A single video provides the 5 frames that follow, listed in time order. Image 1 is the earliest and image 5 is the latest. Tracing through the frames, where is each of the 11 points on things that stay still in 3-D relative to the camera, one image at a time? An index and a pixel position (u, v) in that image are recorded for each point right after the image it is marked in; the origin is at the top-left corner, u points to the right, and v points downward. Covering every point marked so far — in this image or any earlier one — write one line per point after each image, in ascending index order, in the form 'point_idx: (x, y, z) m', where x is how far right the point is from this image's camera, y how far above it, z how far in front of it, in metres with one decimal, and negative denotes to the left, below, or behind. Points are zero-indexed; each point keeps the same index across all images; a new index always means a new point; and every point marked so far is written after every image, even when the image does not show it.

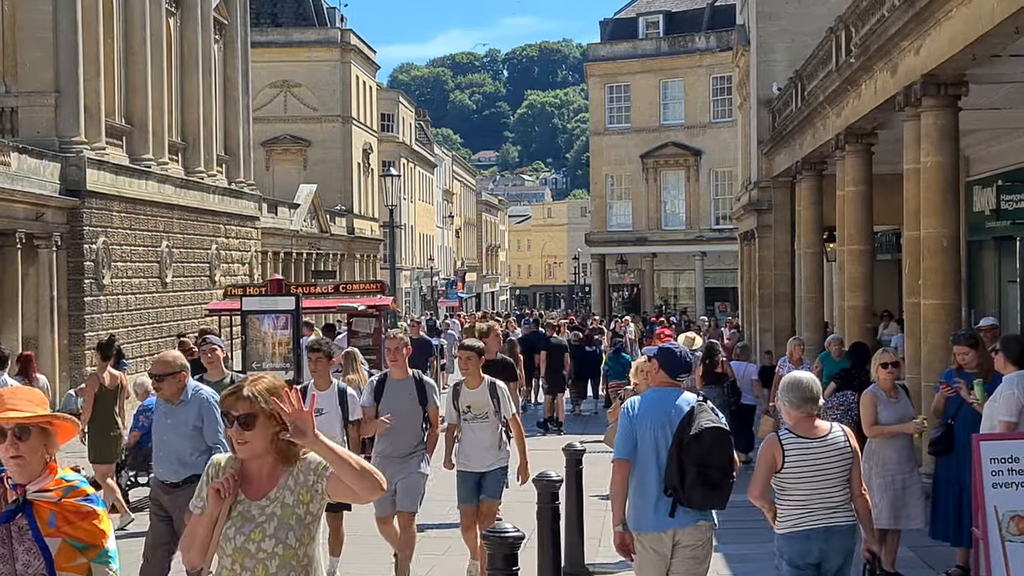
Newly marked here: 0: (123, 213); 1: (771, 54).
0: (-5.5, +1.1, +15.5) m
1: (+4.2, +3.8, +17.6) m
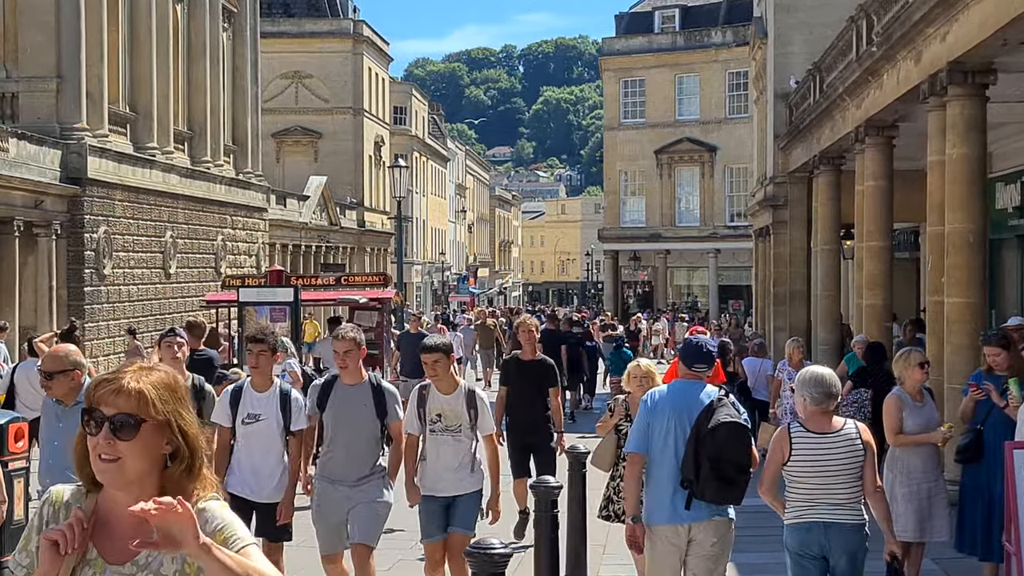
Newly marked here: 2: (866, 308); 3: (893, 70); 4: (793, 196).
0: (-5.4, +1.2, +15.2) m
1: (+4.4, +3.8, +17.2) m
2: (+3.4, -0.2, +10.4) m
3: (+3.3, +1.9, +9.2) m
4: (+3.9, +1.3, +15.2) m
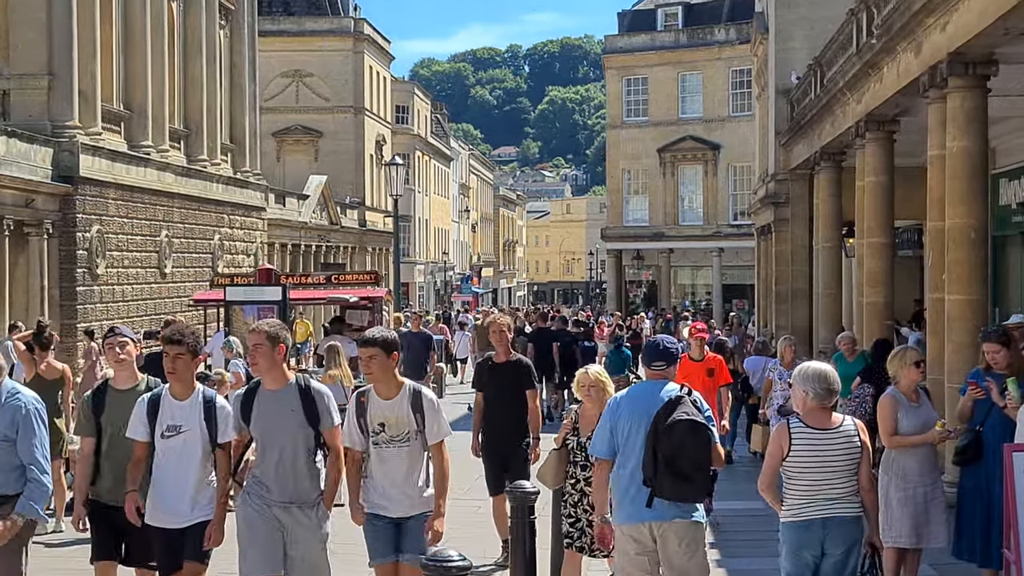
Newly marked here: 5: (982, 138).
0: (-5.4, +1.2, +15.1) m
1: (+4.4, +3.9, +17.0) m
2: (+3.3, -0.2, +10.2) m
3: (+3.2, +1.9, +9.0) m
4: (+3.9, +1.3, +15.0) m
5: (+3.2, +1.0, +7.4) m
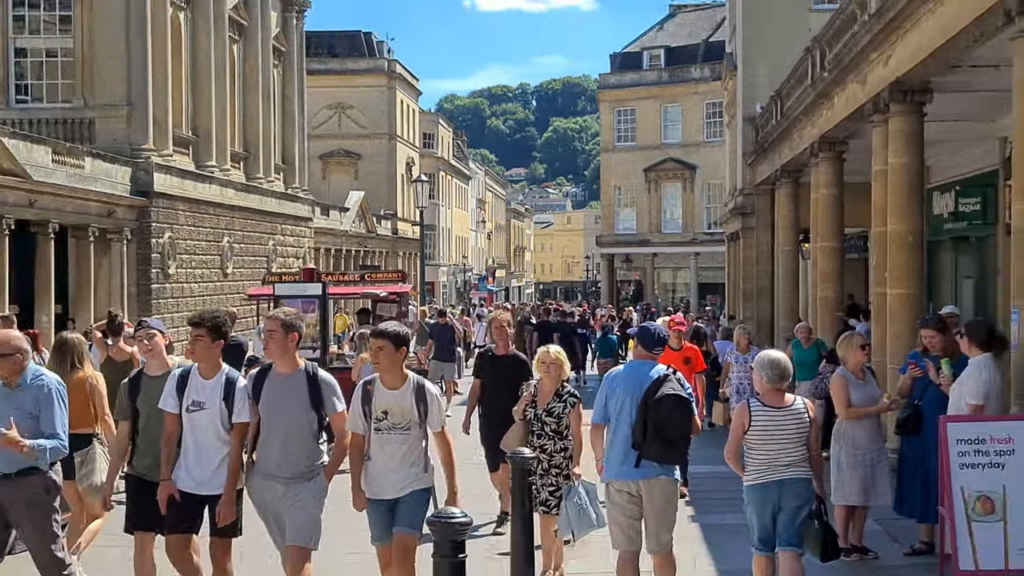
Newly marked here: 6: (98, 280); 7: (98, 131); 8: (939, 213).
0: (-5.2, +1.2, +17.2) m
1: (+4.7, +3.8, +18.8) m
2: (+3.4, -0.1, +11.9) m
3: (+3.2, +1.9, +10.7) m
4: (+4.2, +1.3, +16.7) m
5: (+3.2, +1.1, +9.1) m
6: (-5.9, +0.1, +15.3) m
7: (-6.4, +2.4, +16.7) m
8: (+5.4, +0.9, +13.1) m
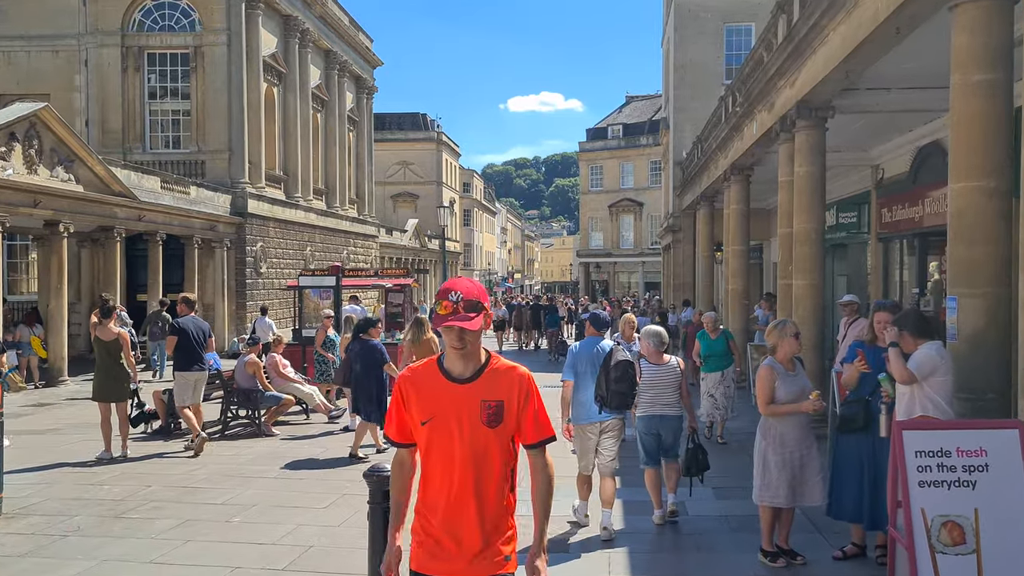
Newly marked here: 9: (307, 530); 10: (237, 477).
0: (-6.2, +1.3, +17.6) m
1: (+3.6, +3.9, +19.9) m
2: (+2.7, -0.1, +13.0) m
3: (+2.6, +2.0, +11.8) m
4: (+3.2, +1.3, +17.8) m
5: (+2.7, +1.2, +10.2) m
6: (-6.8, +0.2, +15.7) m
7: (-7.4, +2.6, +17.1) m
8: (+4.6, +1.0, +14.4) m
9: (-1.4, -1.6, +7.4) m
10: (-2.4, -1.7, +9.7) m
